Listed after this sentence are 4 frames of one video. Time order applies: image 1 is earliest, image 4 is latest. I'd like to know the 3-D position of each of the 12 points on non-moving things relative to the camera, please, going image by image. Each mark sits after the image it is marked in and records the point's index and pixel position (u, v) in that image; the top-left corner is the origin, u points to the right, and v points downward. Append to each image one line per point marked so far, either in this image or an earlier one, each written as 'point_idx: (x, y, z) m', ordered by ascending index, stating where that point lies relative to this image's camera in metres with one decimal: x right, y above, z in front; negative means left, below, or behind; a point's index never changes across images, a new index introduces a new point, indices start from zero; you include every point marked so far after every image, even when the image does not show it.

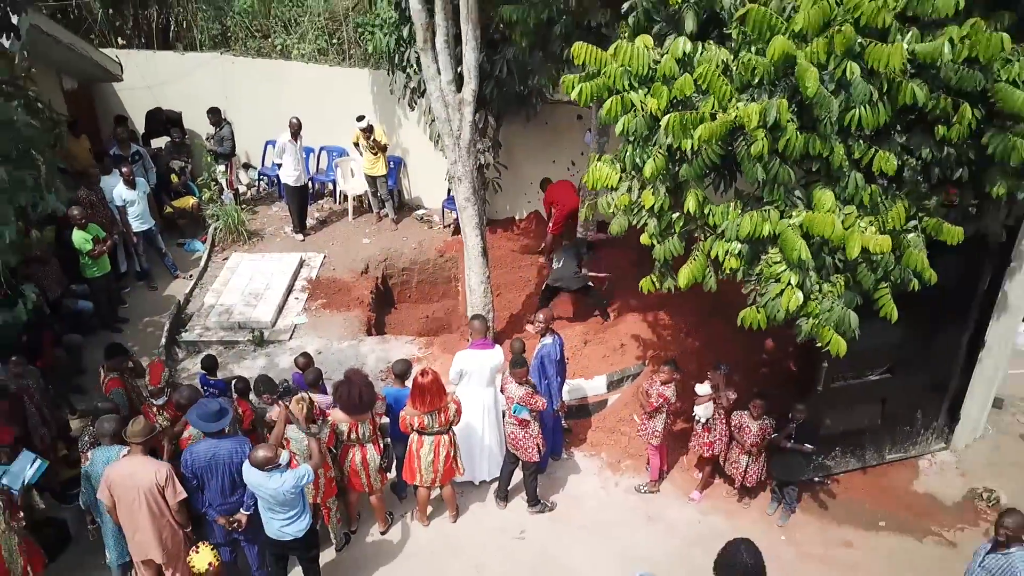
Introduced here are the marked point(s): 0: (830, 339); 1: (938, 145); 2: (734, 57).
0: (+1.5, -0.2, +4.4) m
1: (+1.9, +0.7, +4.4) m
2: (+1.0, +1.0, +4.3) m
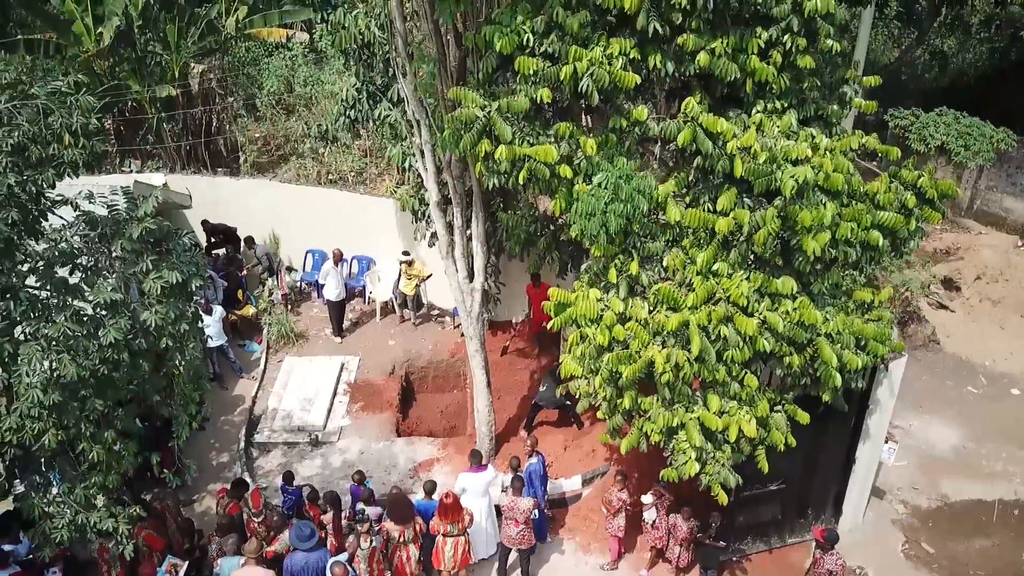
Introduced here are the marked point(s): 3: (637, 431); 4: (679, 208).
0: (+1.4, -1.4, +6.8) m
1: (+1.9, -0.5, +6.7) m
2: (+1.0, -0.2, +6.6) m
3: (+0.9, -1.0, +7.0) m
4: (+1.1, +0.5, +6.4) m
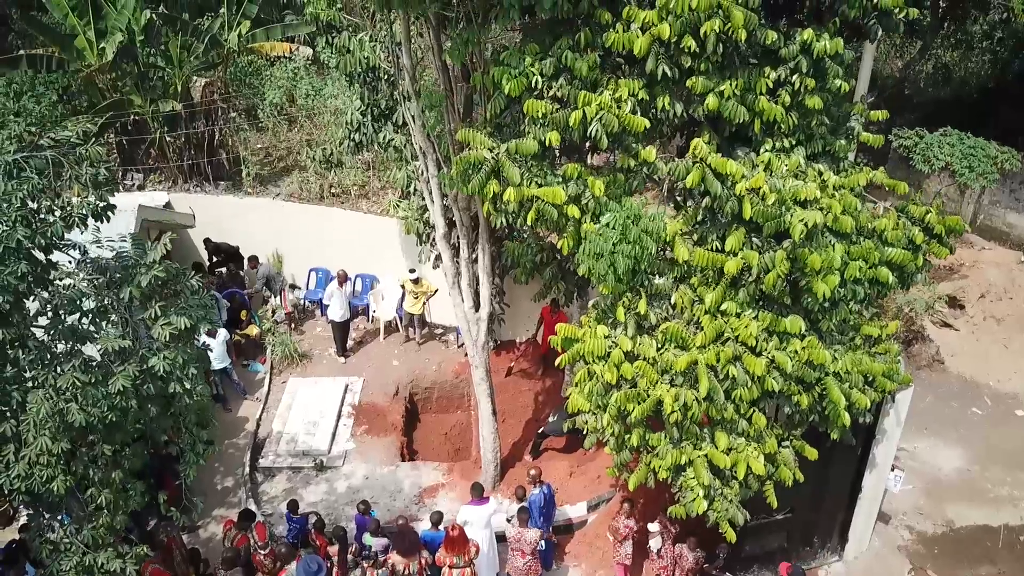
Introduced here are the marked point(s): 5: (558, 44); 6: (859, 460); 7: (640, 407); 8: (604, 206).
0: (+1.5, -1.7, +6.8) m
1: (+1.9, -0.8, +6.7) m
2: (+1.0, -0.4, +6.6) m
3: (+1.0, -1.3, +7.0) m
4: (+1.2, +0.3, +6.4) m
5: (+0.3, +1.5, +6.1) m
6: (+3.1, -1.5, +8.5) m
7: (+0.9, -0.8, +6.5) m
8: (+0.6, +0.5, +6.4) m
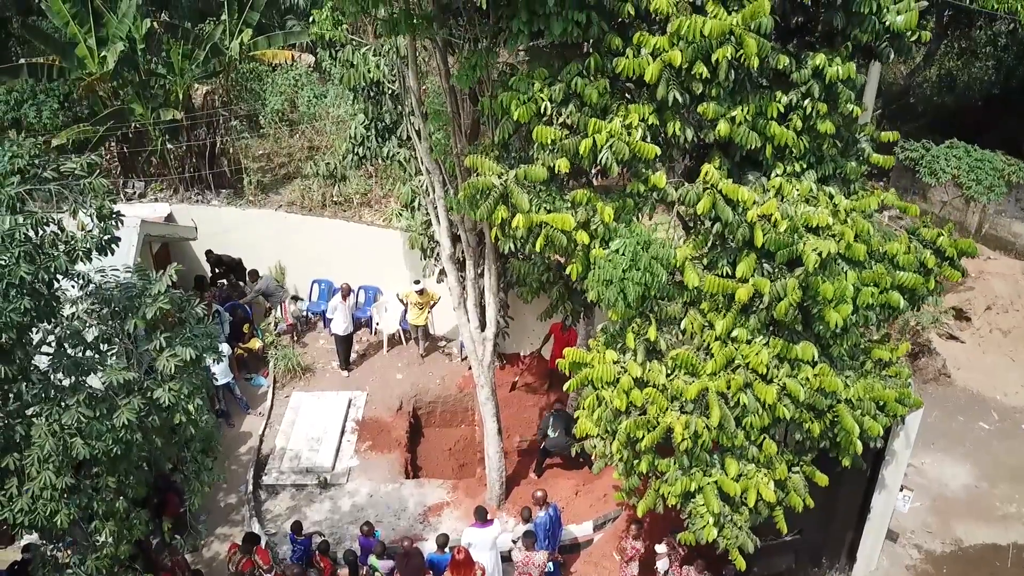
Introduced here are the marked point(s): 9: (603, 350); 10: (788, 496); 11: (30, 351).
0: (+1.5, -1.9, +6.7) m
1: (+2.0, -1.0, +6.6) m
2: (+1.1, -0.6, +6.5) m
3: (+1.0, -1.5, +7.0) m
4: (+1.2, +0.1, +6.3) m
5: (+0.3, +1.4, +6.1) m
6: (+3.1, -1.7, +8.4) m
7: (+0.9, -1.0, +6.4) m
8: (+0.7, +0.4, +6.3) m
9: (+0.7, -0.4, +7.0) m
10: (+1.9, -1.5, +6.8) m
11: (-2.6, -0.3, +5.3) m
